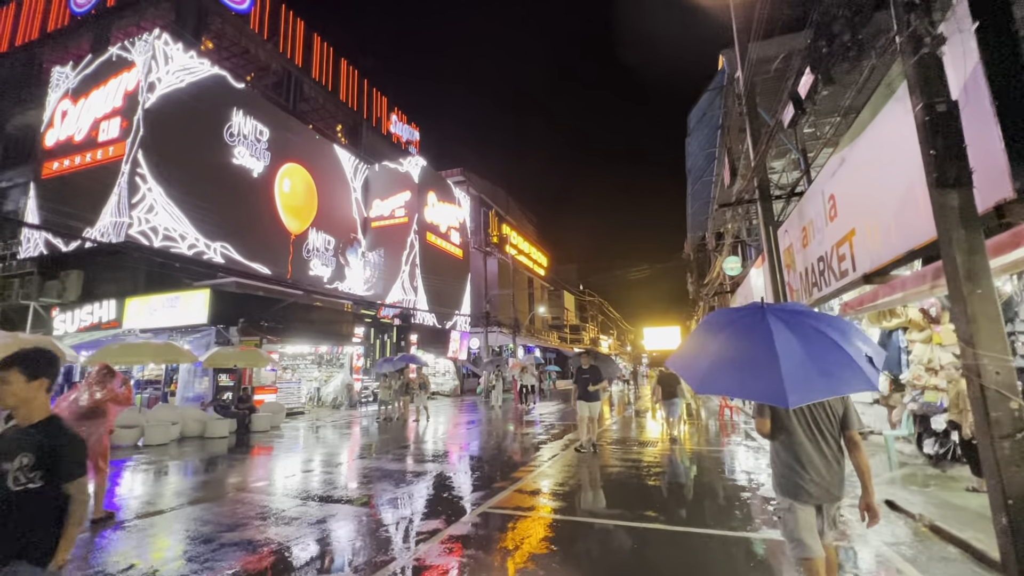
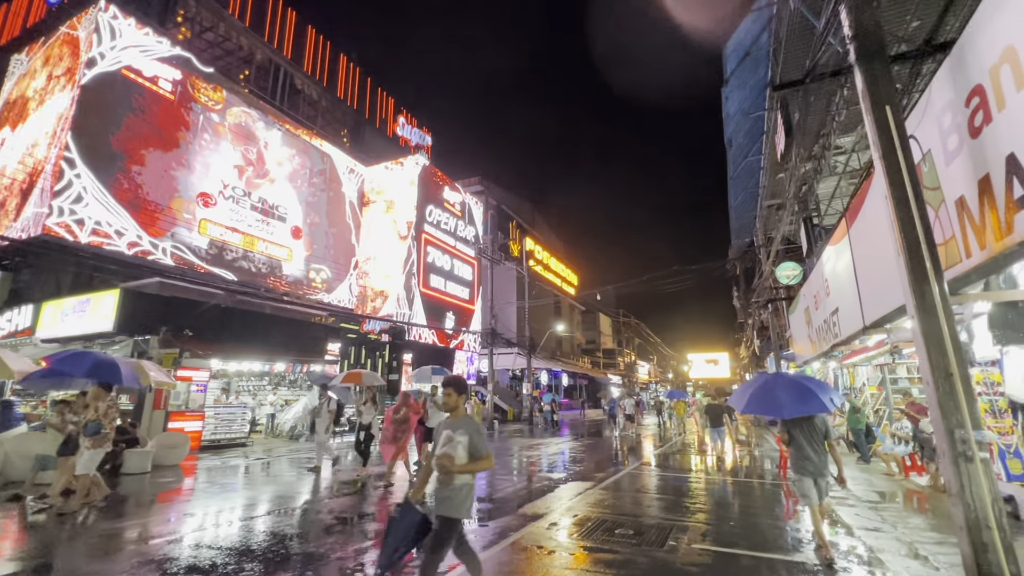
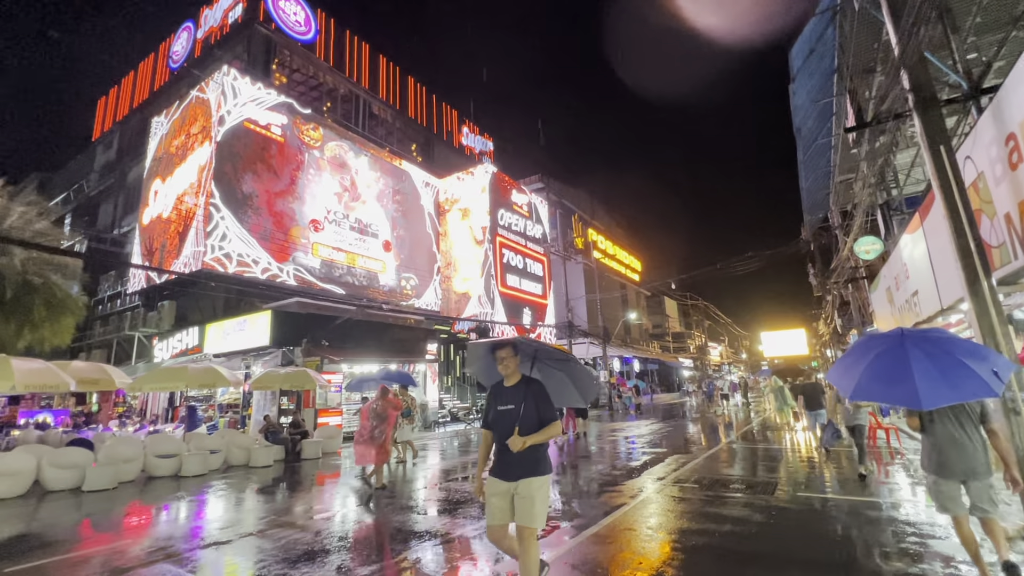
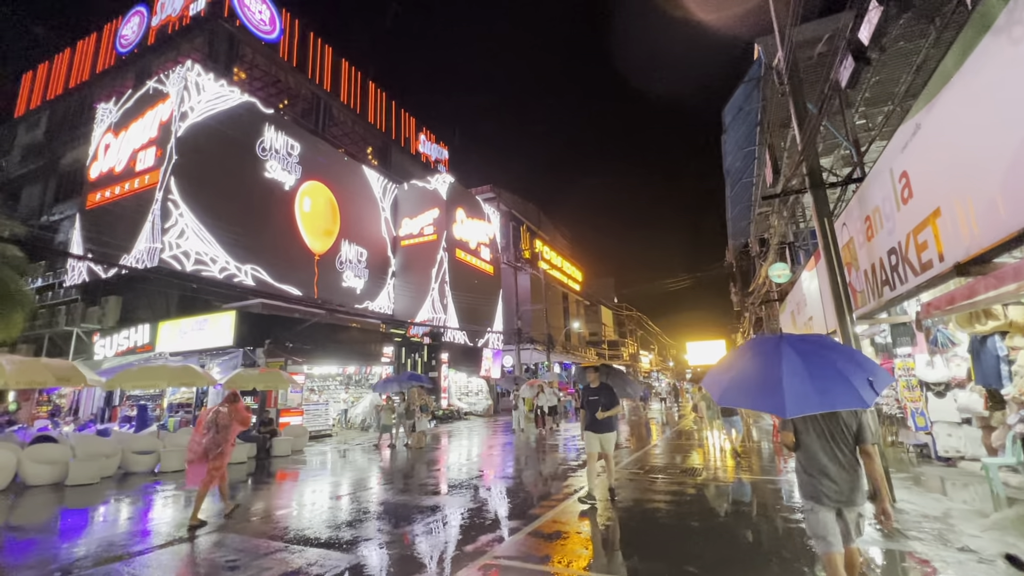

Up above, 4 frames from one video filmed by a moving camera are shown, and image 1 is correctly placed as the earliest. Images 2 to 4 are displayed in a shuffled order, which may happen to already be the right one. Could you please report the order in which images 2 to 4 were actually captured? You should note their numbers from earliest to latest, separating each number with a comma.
4, 3, 2
